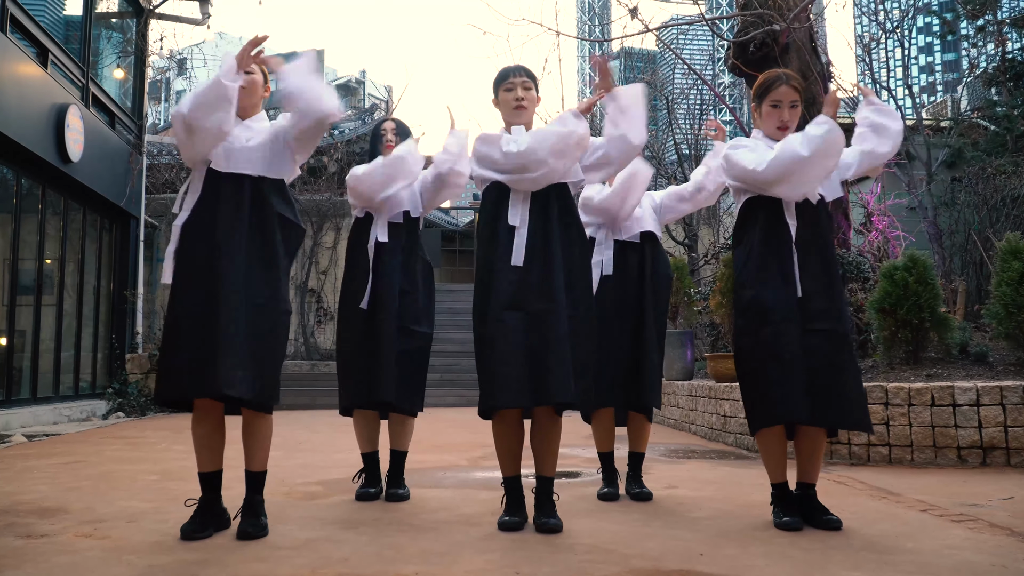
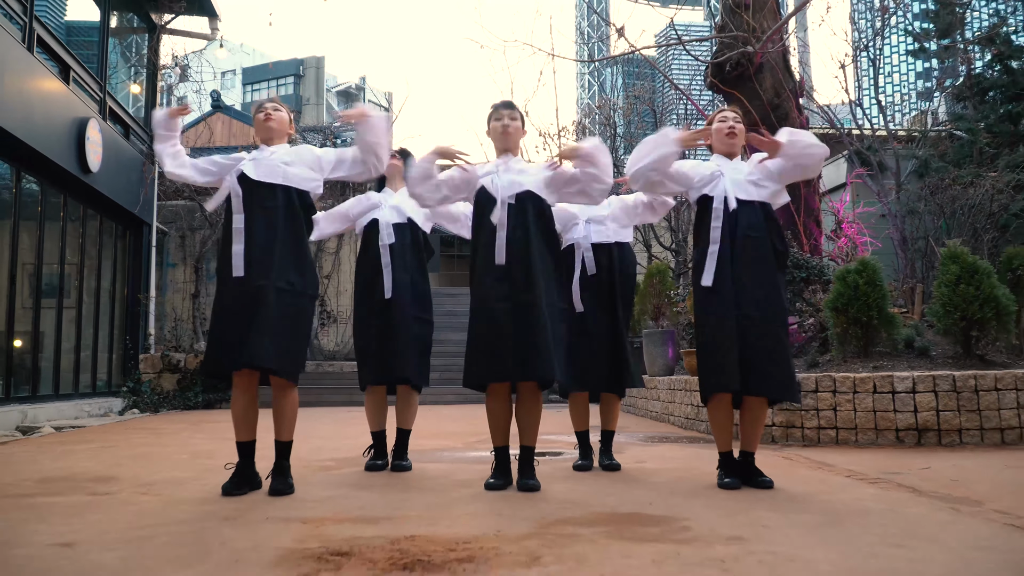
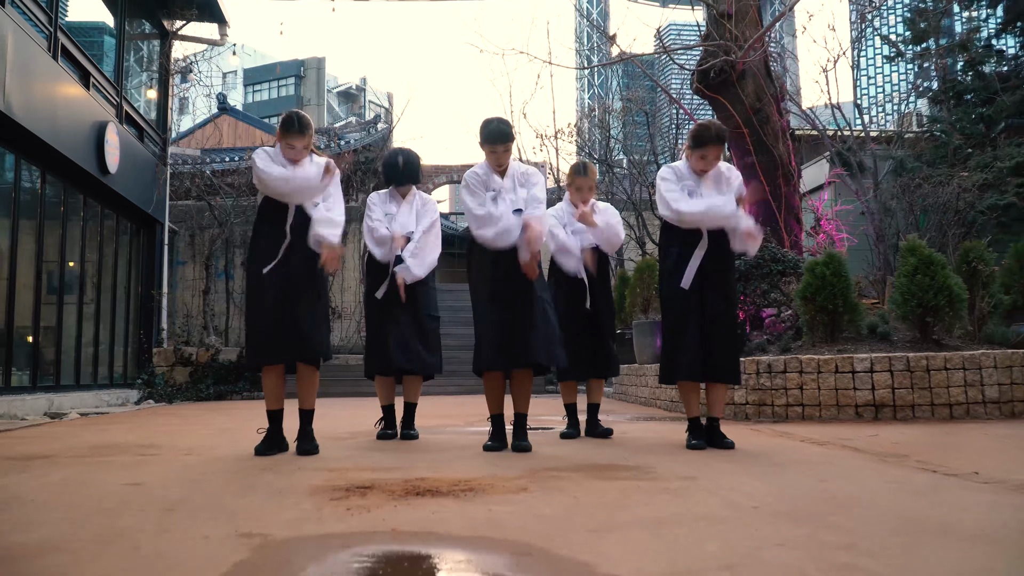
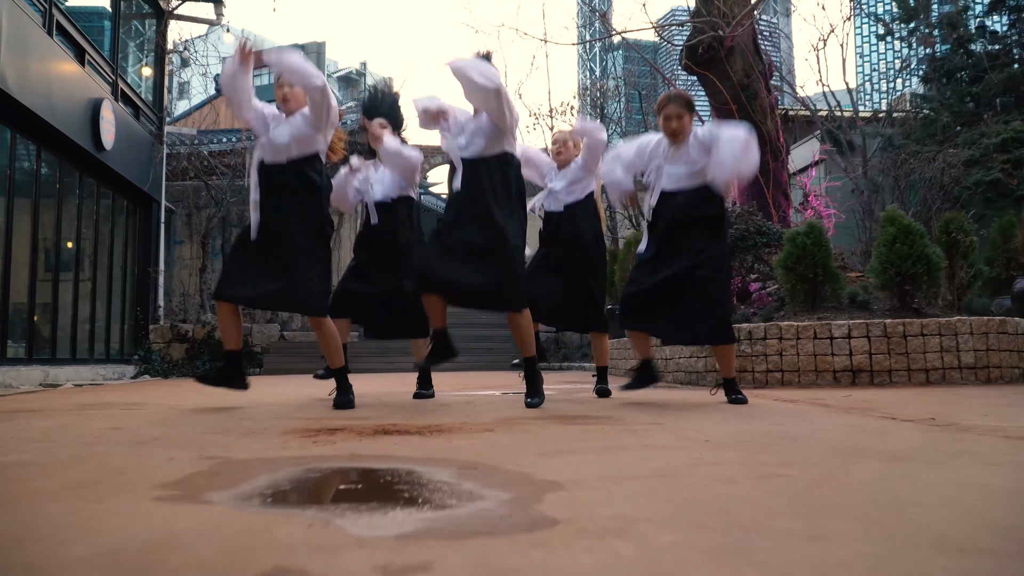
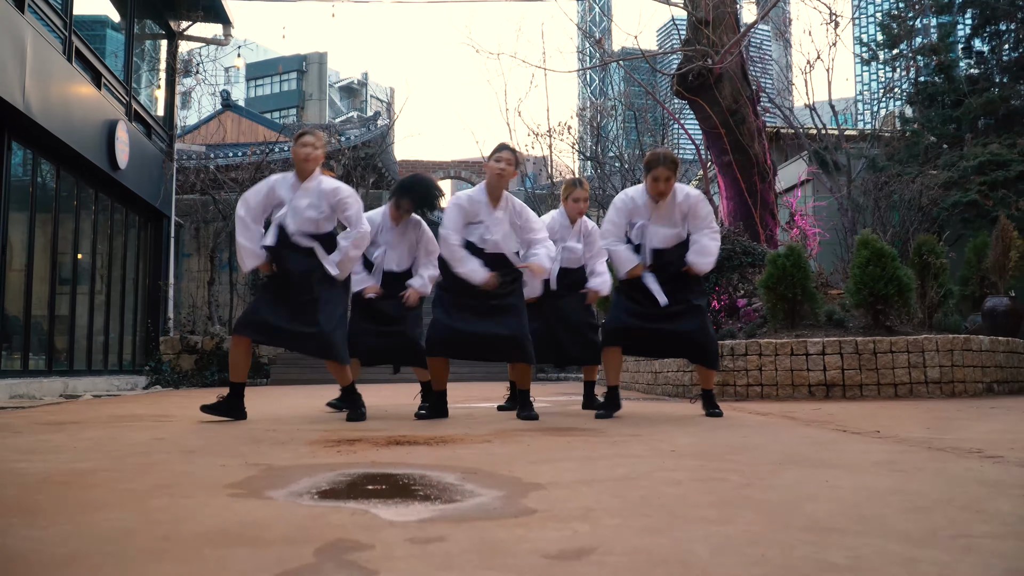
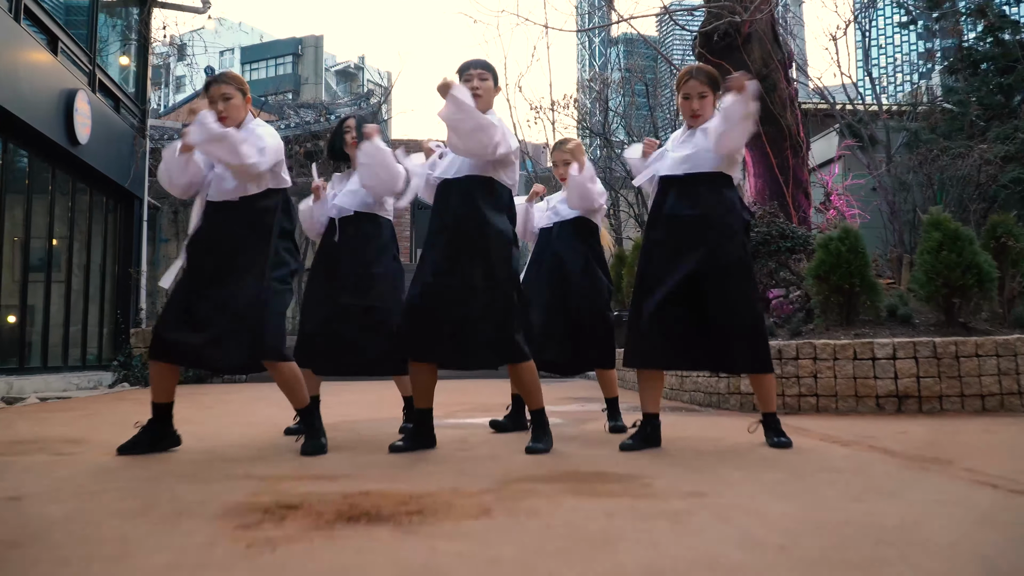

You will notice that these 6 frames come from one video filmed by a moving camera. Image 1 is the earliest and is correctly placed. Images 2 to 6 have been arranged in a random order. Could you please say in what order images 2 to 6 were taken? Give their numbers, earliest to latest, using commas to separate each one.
2, 3, 5, 4, 6
